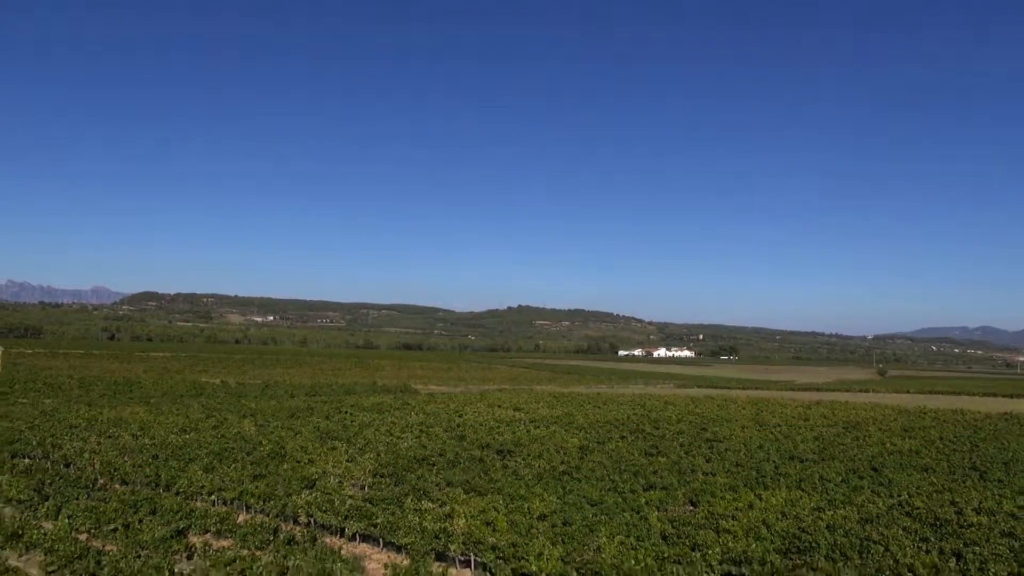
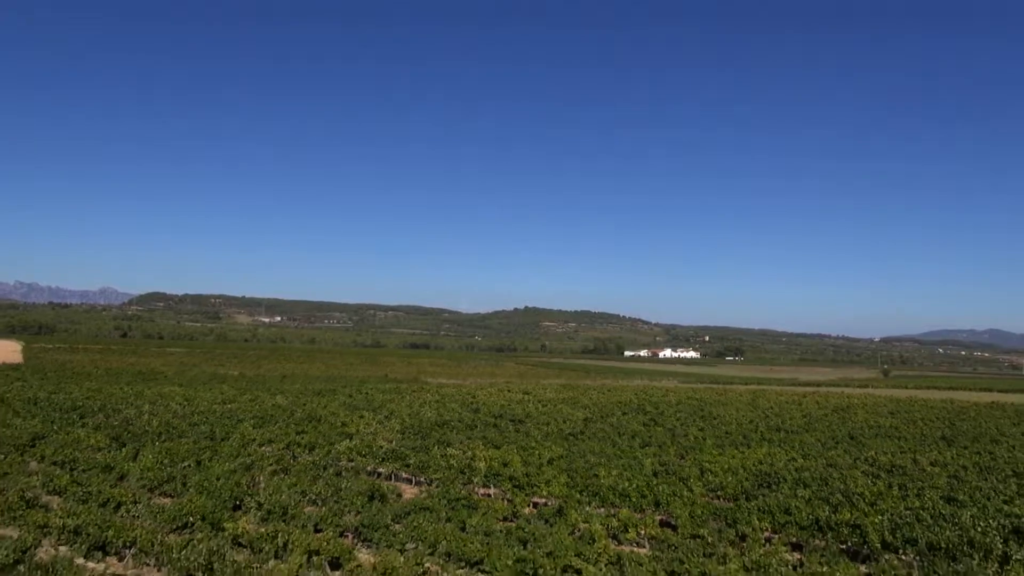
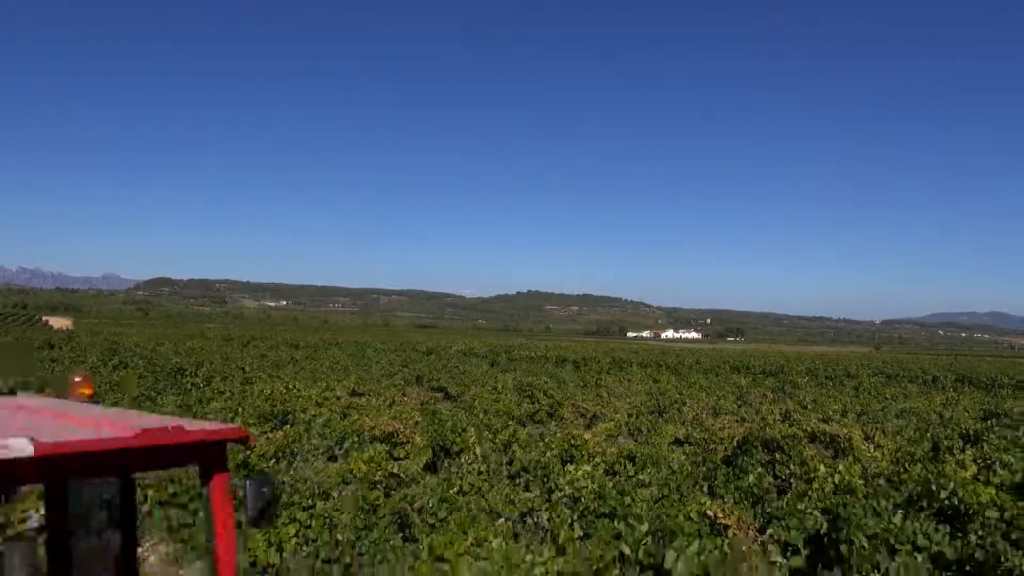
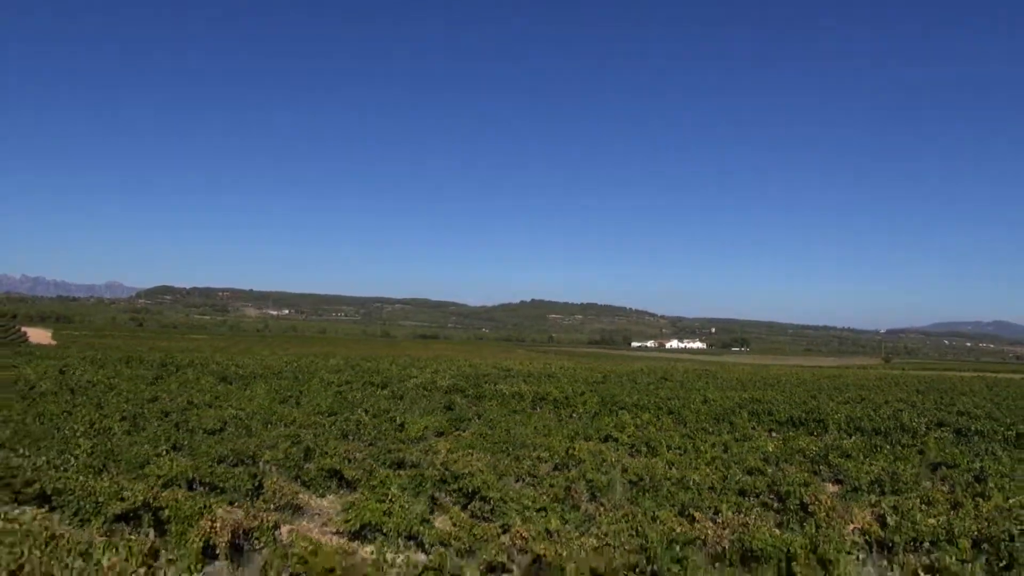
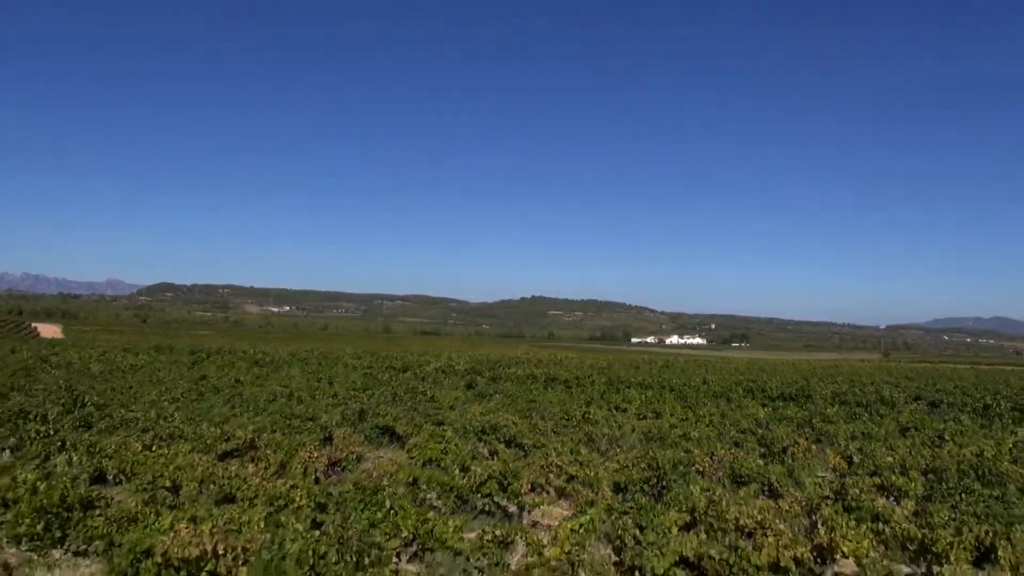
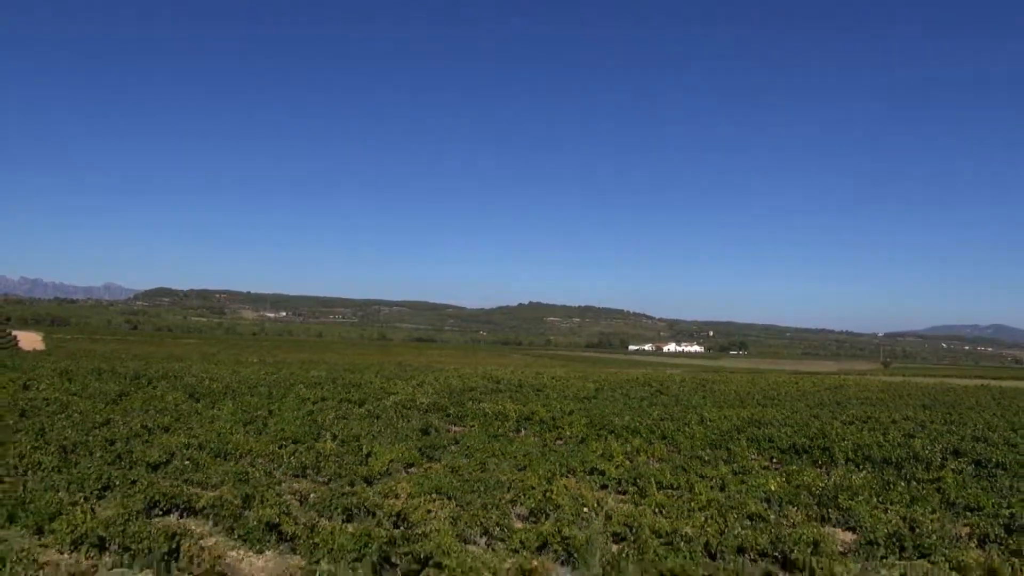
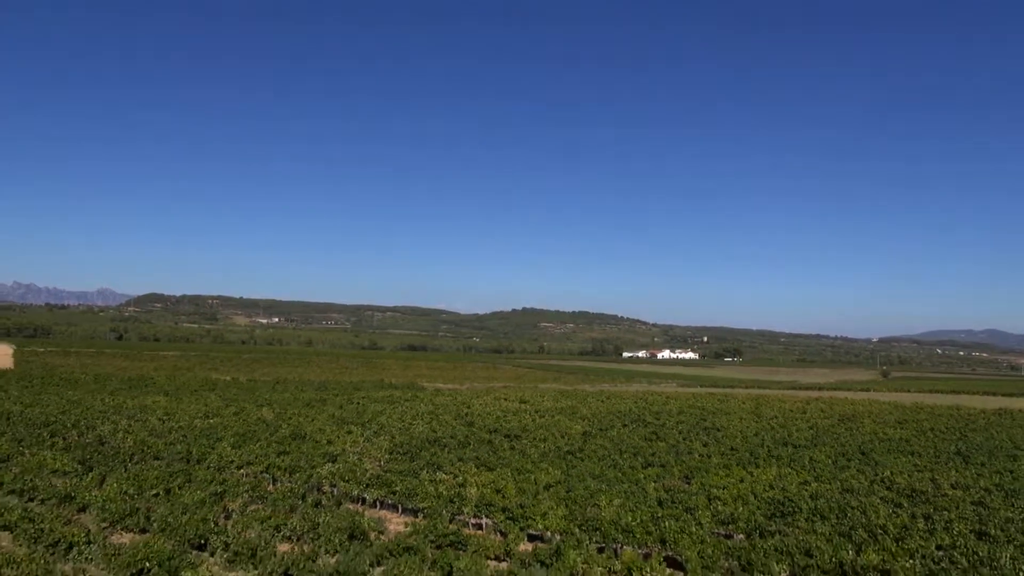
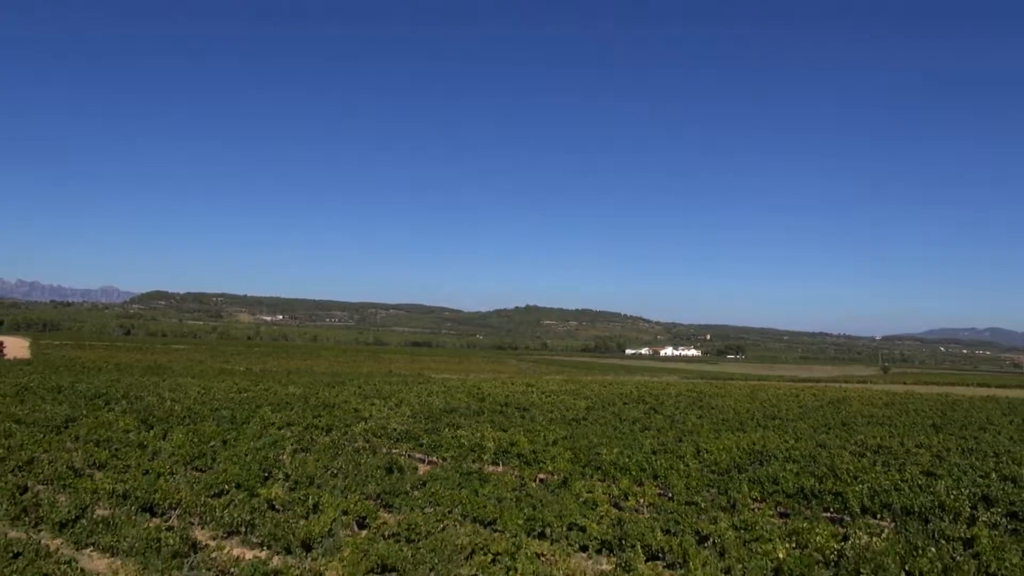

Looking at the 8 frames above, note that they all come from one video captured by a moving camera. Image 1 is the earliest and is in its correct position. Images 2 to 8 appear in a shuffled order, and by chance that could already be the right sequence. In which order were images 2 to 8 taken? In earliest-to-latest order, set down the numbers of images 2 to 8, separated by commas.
7, 2, 8, 6, 4, 5, 3
